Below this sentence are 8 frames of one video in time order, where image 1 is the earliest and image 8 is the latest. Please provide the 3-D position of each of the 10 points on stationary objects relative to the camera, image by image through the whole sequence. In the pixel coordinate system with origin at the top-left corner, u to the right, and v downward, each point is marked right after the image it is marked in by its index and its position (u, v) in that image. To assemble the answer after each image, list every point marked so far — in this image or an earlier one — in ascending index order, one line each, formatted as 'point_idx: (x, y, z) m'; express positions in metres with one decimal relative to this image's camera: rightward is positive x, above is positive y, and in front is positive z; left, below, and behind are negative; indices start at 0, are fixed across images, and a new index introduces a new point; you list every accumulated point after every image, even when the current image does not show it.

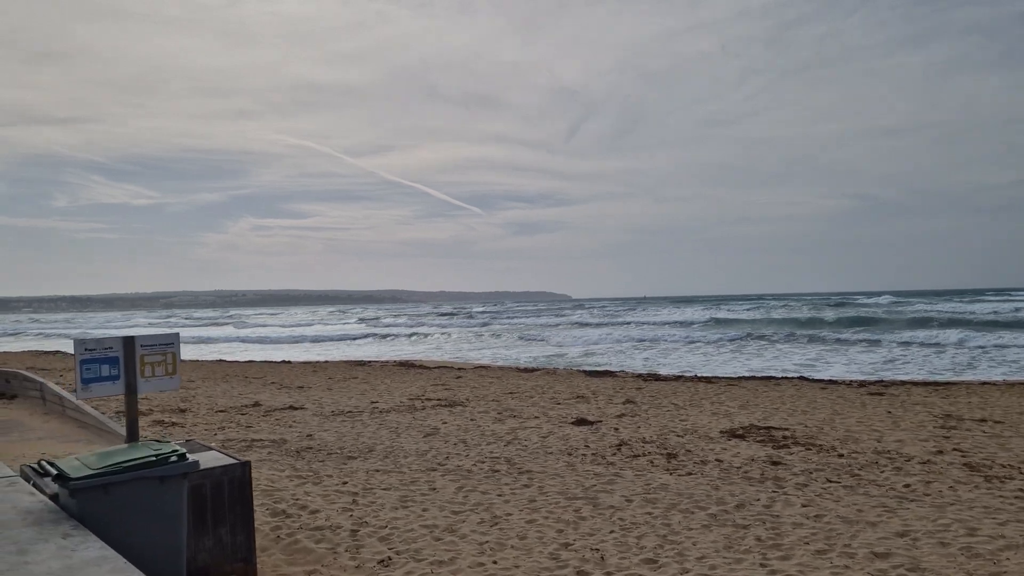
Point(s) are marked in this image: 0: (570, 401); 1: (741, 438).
0: (+0.8, -1.6, +11.3) m
1: (+2.2, -1.5, +8.0) m
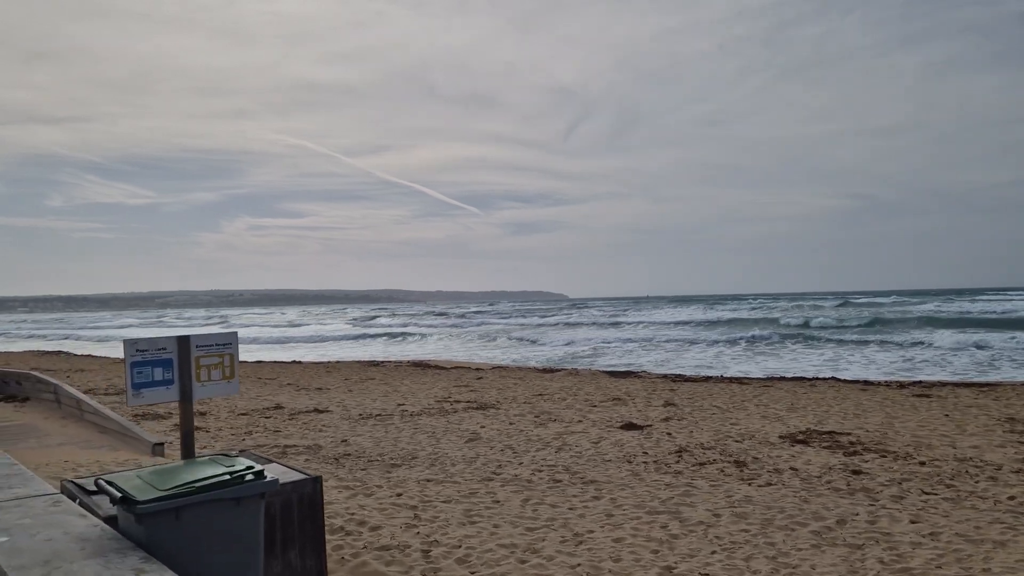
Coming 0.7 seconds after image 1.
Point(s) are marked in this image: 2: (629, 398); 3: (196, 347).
0: (+1.3, -1.5, +10.8) m
1: (+2.7, -1.4, +7.6) m
2: (+1.7, -1.5, +11.5) m
3: (-1.5, -0.3, +3.9) m
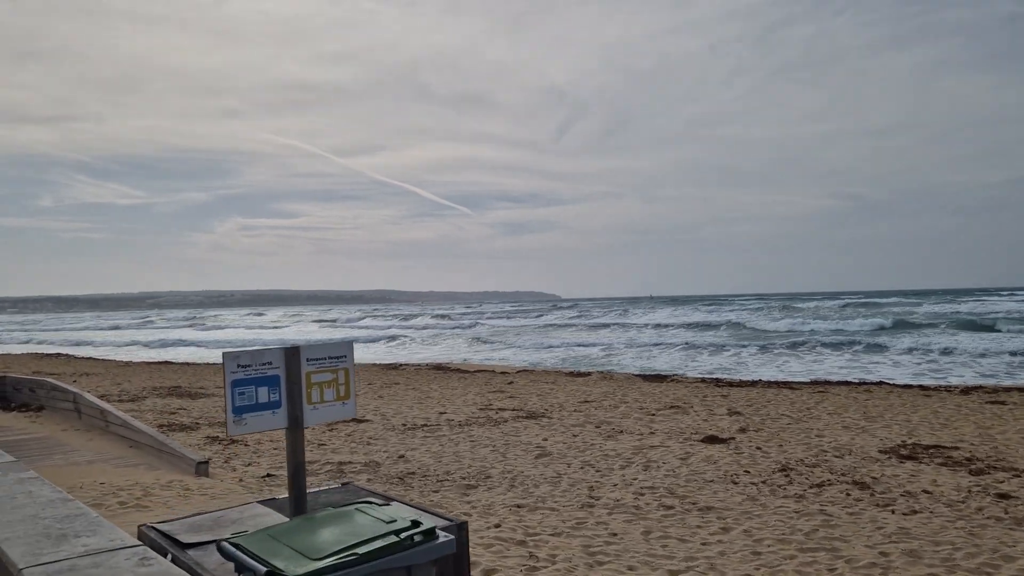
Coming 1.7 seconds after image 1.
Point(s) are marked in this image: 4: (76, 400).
0: (+1.9, -1.5, +10.1) m
1: (+3.4, -1.4, +6.9) m
2: (+2.3, -1.5, +10.8) m
3: (-0.8, -0.3, +3.1) m
4: (-4.8, -1.3, +9.2) m
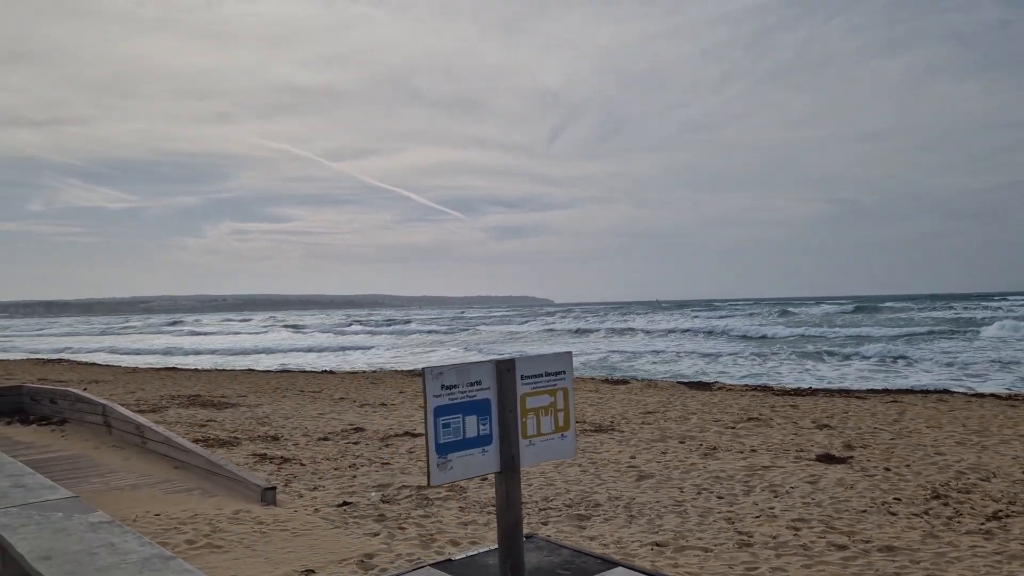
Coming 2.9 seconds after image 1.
0: (+2.7, -1.5, +9.3) m
1: (+4.1, -1.4, +6.1) m
2: (+3.0, -1.6, +10.0) m
3: (0.0, -0.3, +2.3) m
4: (-4.1, -1.3, +8.3) m
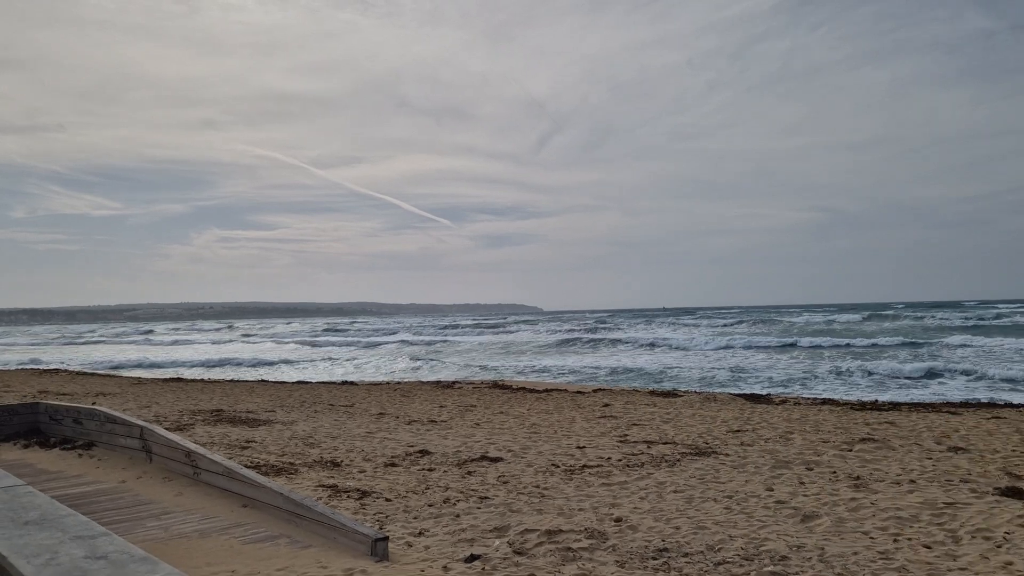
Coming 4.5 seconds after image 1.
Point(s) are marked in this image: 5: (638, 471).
0: (+3.5, -1.6, +8.2) m
1: (+5.1, -1.4, +5.0) m
2: (+3.9, -1.6, +8.9) m
3: (+1.0, -0.2, +1.2) m
4: (-3.2, -1.3, +7.1) m
5: (+1.1, -1.6, +7.4) m
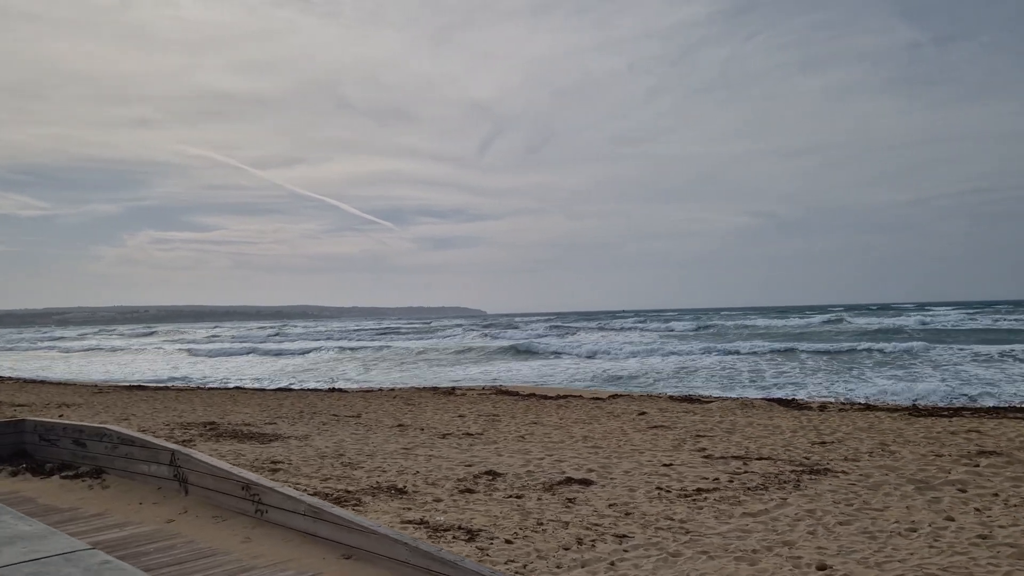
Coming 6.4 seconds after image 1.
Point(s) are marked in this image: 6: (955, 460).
0: (+4.3, -1.6, +7.3) m
1: (+6.0, -1.4, +4.3) m
2: (+4.6, -1.6, +8.0) m
3: (+2.2, -0.2, +0.2) m
4: (-2.3, -1.2, +5.8) m
5: (+1.9, -1.6, +6.3) m
6: (+4.0, -1.6, +7.6) m
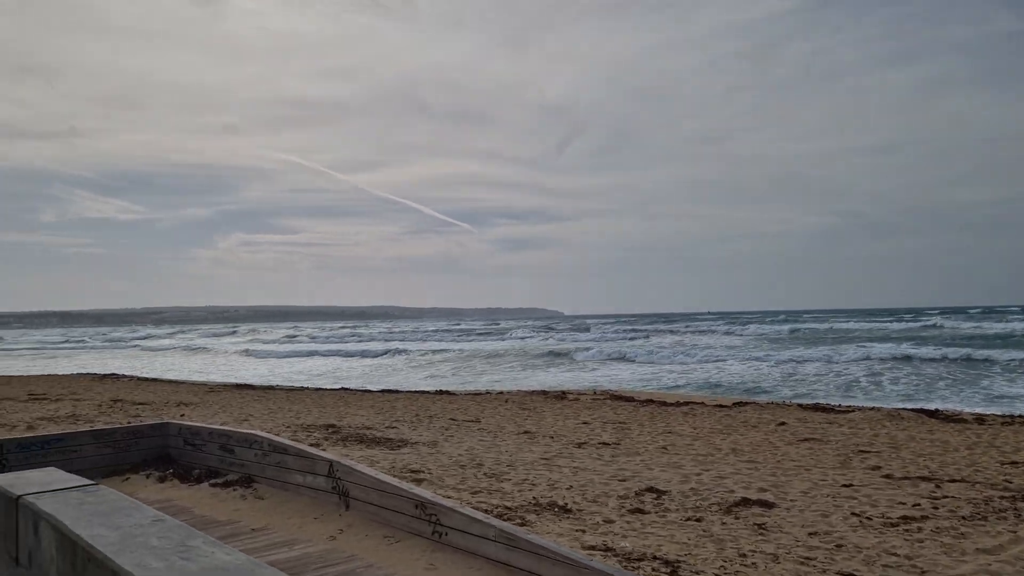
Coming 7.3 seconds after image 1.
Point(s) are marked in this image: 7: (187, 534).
0: (+5.6, -1.6, +6.3) m
1: (+7.0, -1.4, +3.1) m
2: (+6.0, -1.6, +7.0) m
3: (+2.9, -0.2, -0.6) m
4: (-1.1, -1.2, +5.4) m
5: (+3.1, -1.6, +5.5) m
6: (+5.4, -1.6, +6.6) m
7: (-1.4, -1.0, +3.5) m
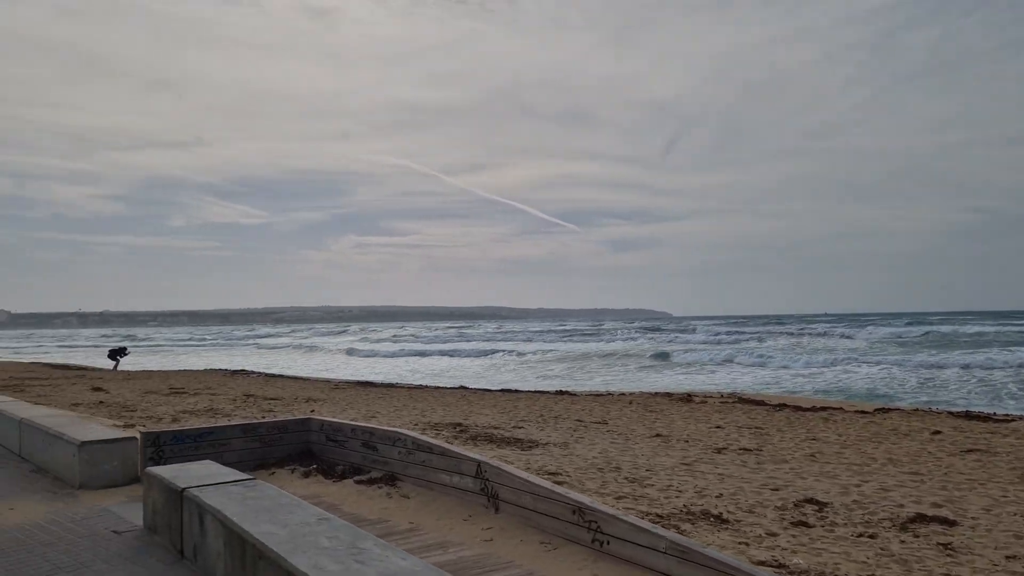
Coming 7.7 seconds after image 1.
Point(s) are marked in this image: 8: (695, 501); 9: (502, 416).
0: (+6.7, -1.5, +5.2) m
1: (+7.7, -1.4, +1.9) m
2: (+7.1, -1.6, +5.9) m
3: (+3.1, -0.1, -1.3) m
4: (-0.1, -1.2, +5.2) m
5: (+4.1, -1.6, +4.8) m
6: (+6.5, -1.6, +5.6) m
7: (-0.6, -1.0, +3.3) m
8: (+1.4, -1.6, +6.4) m
9: (-0.2, -2.0, +12.9) m
